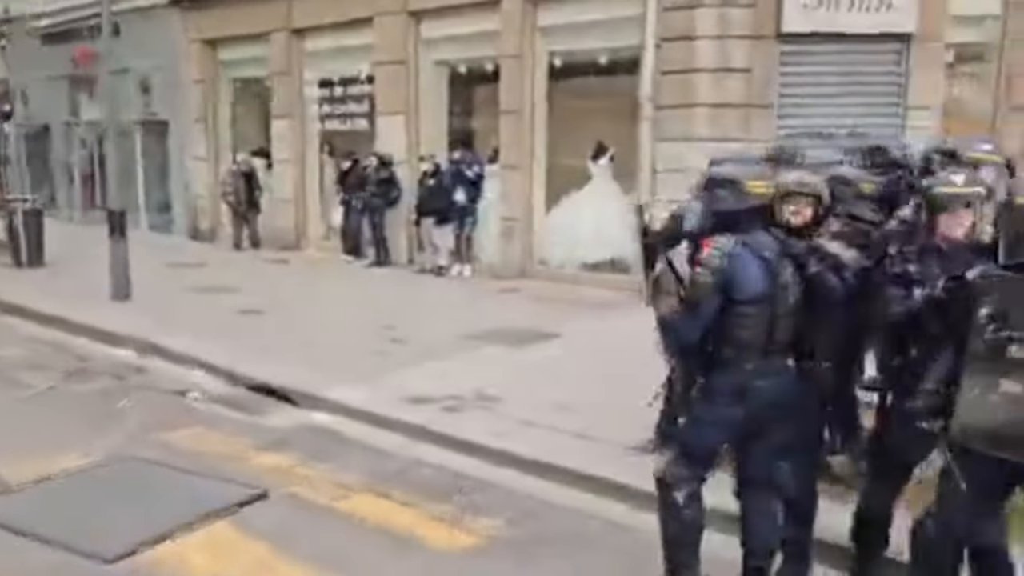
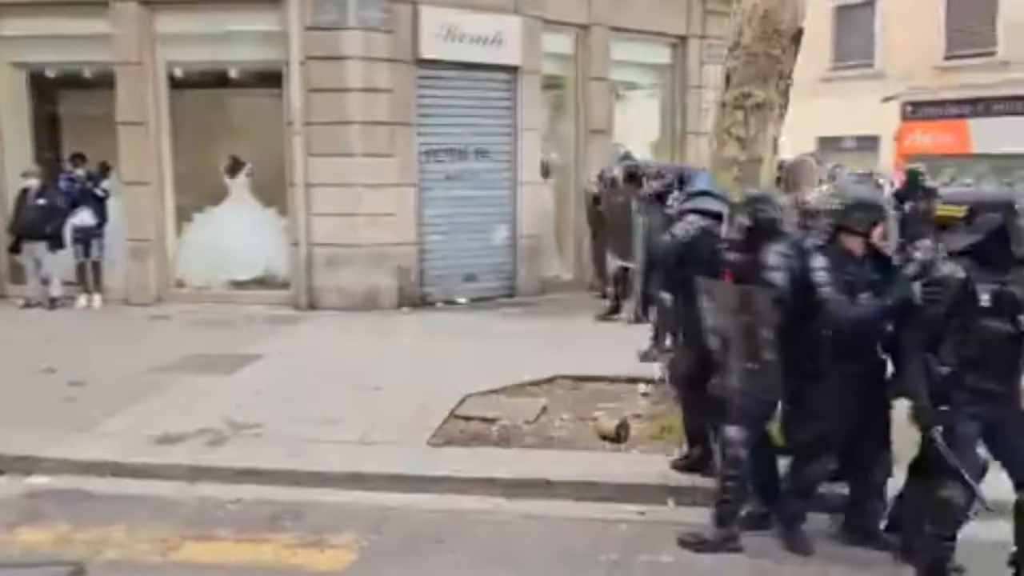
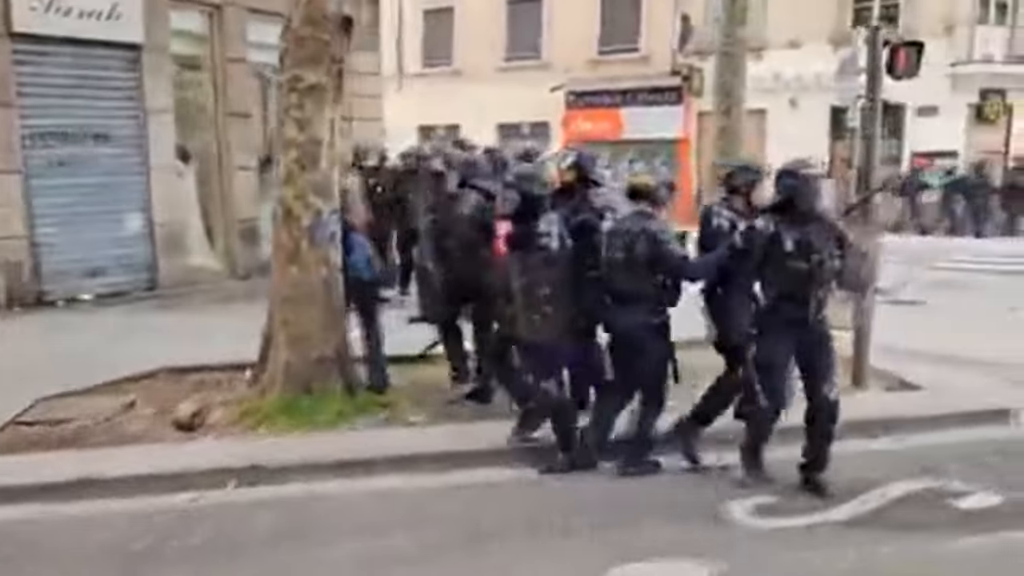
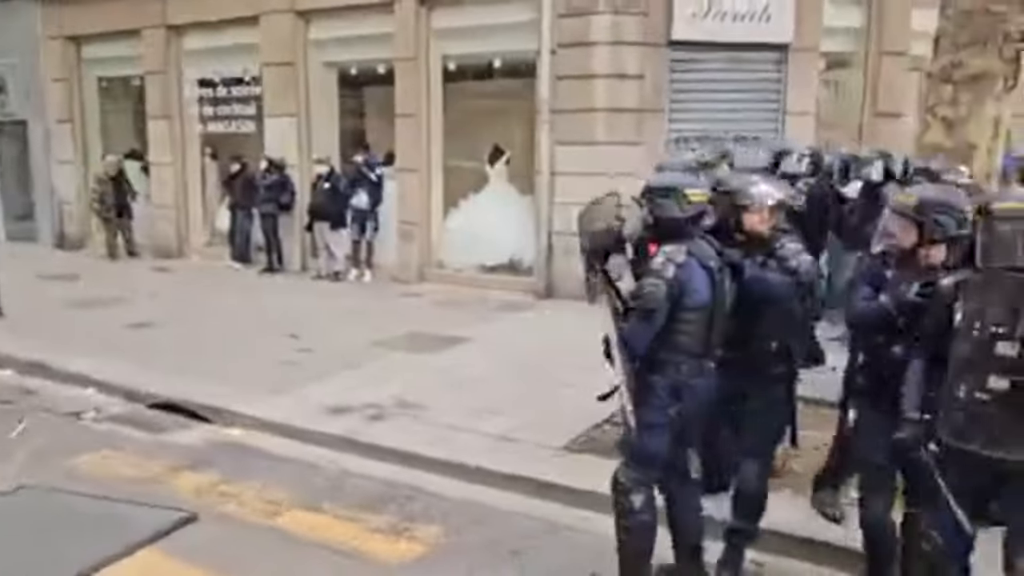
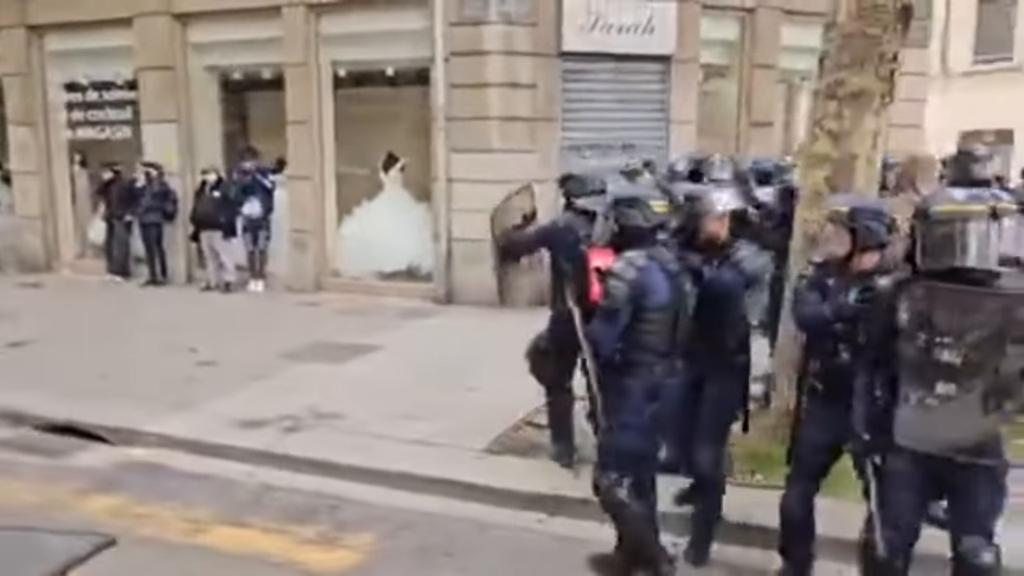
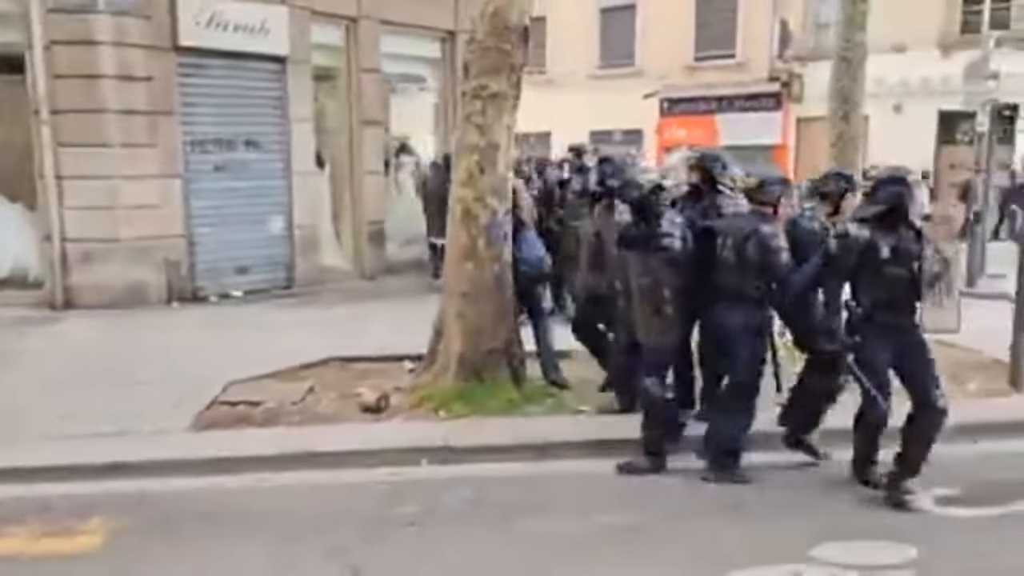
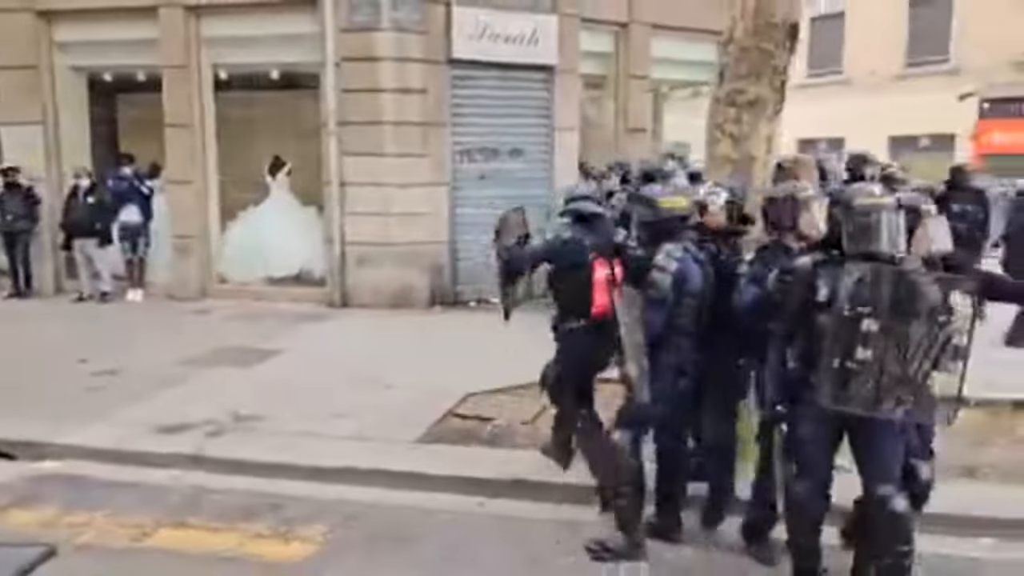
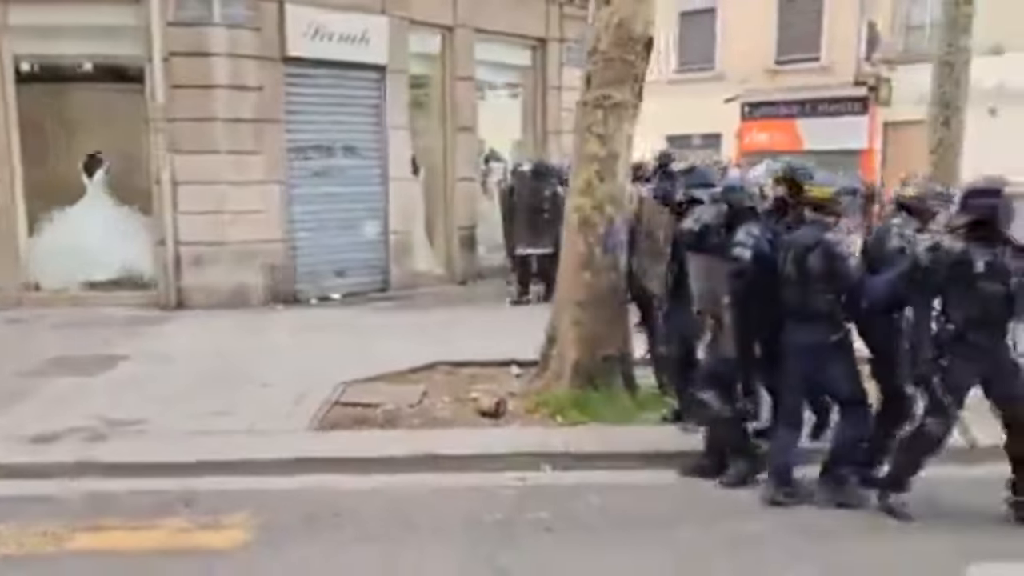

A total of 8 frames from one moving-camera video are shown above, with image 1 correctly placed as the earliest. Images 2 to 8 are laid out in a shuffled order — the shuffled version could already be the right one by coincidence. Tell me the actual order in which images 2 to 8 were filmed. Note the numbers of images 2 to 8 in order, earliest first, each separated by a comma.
4, 5, 7, 2, 8, 6, 3
